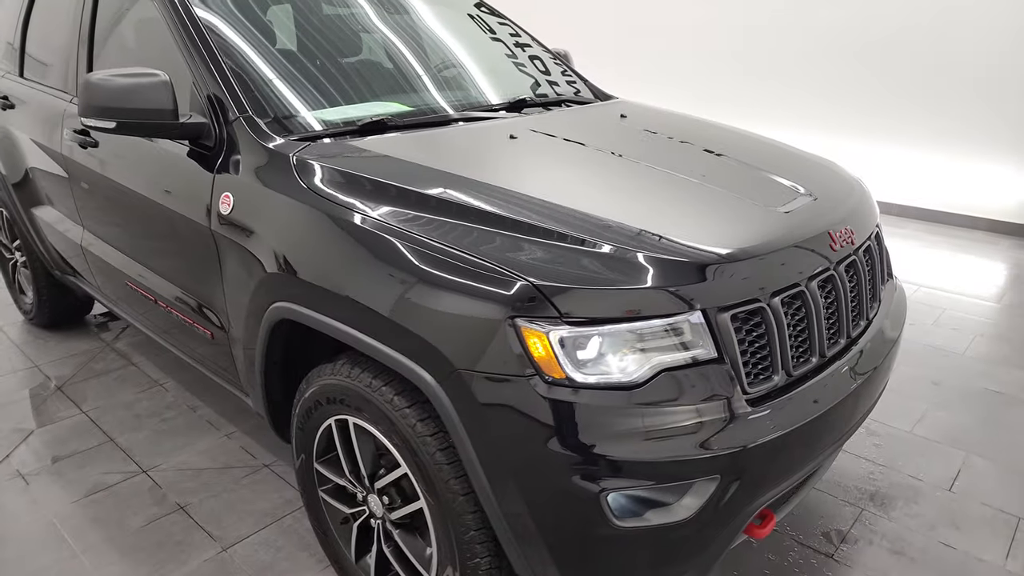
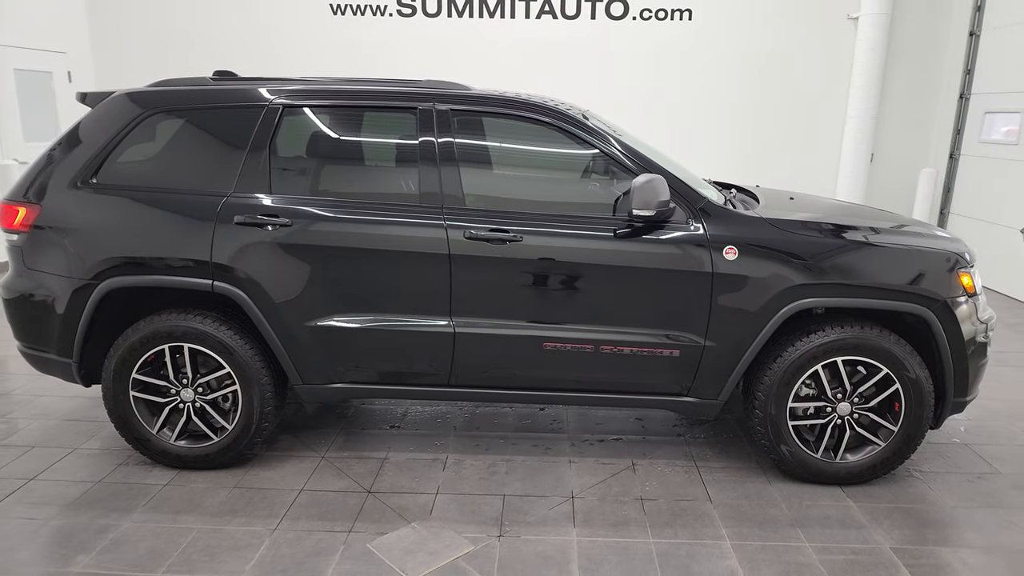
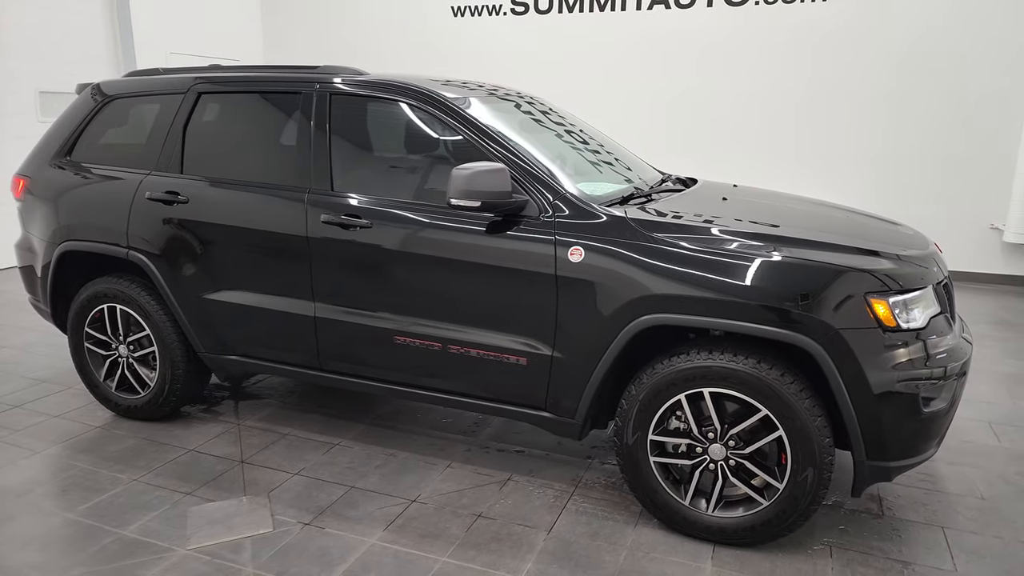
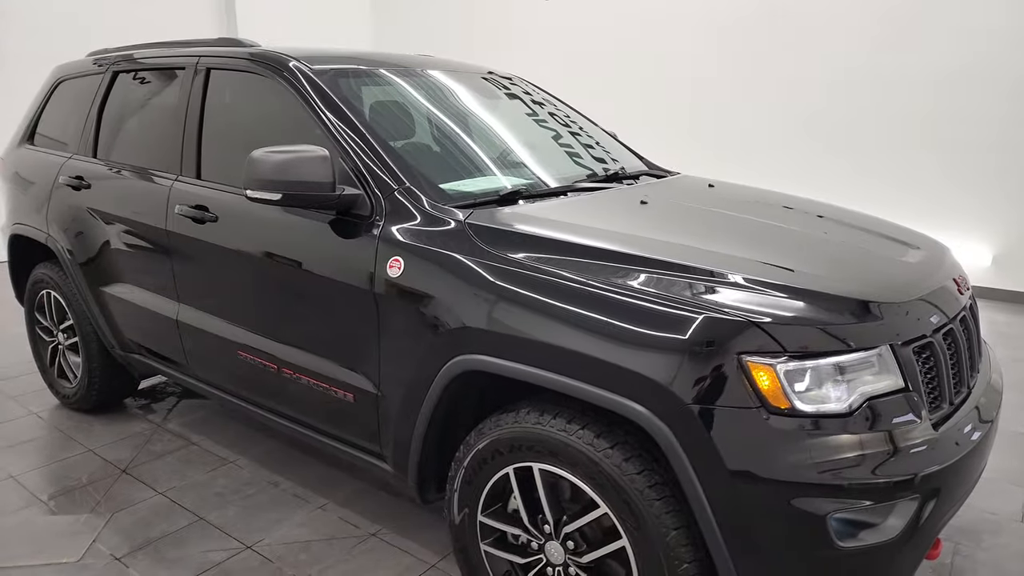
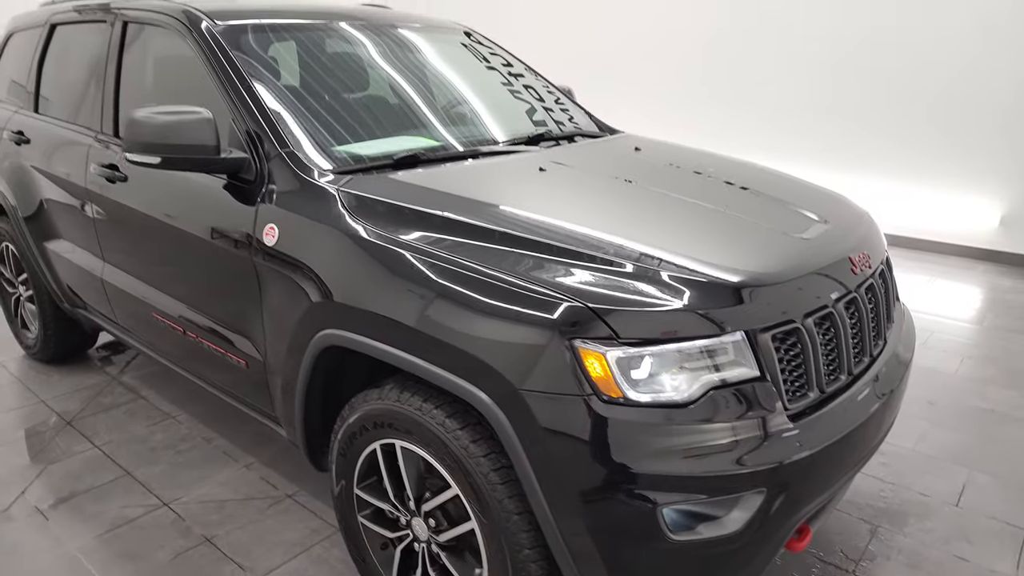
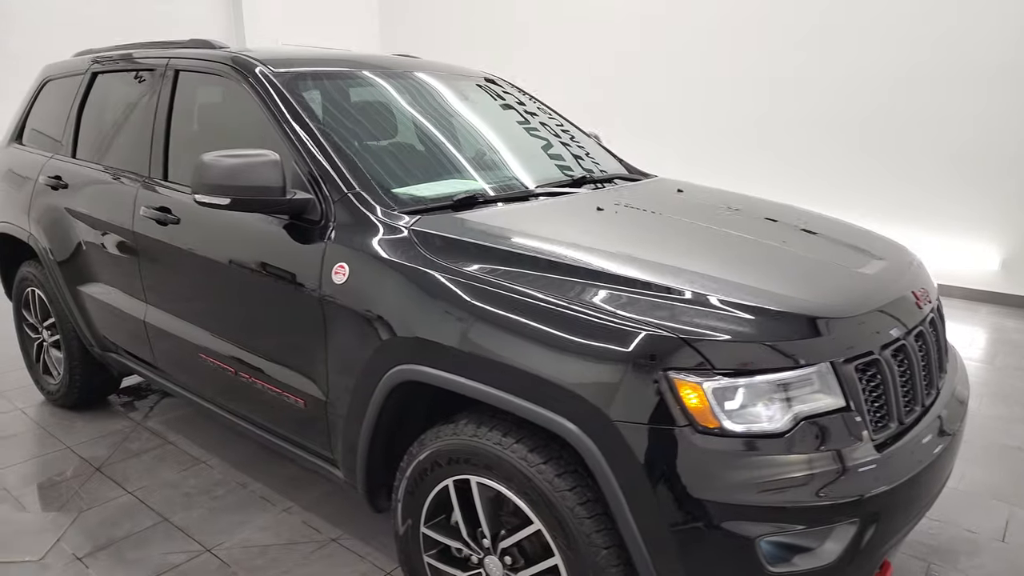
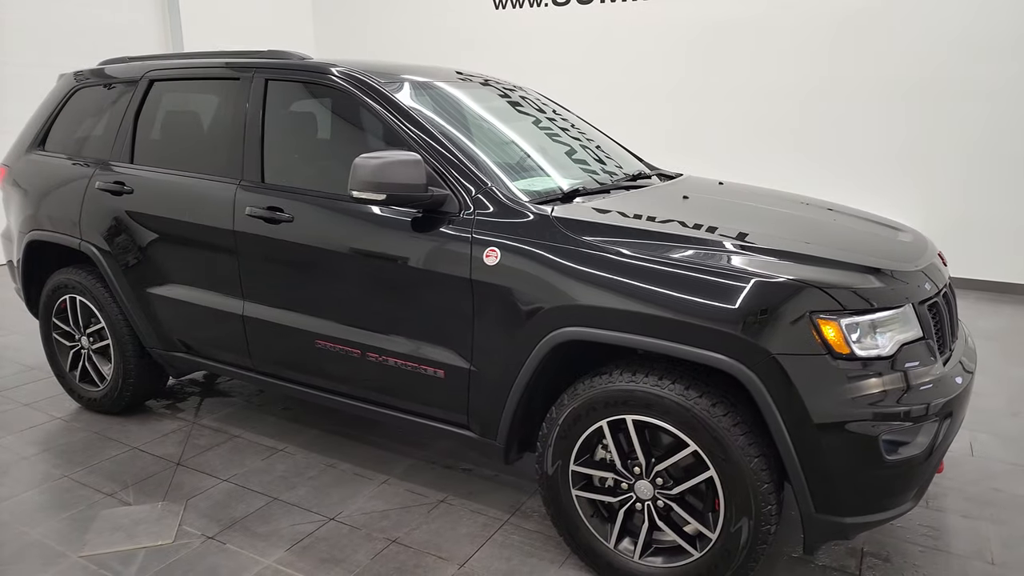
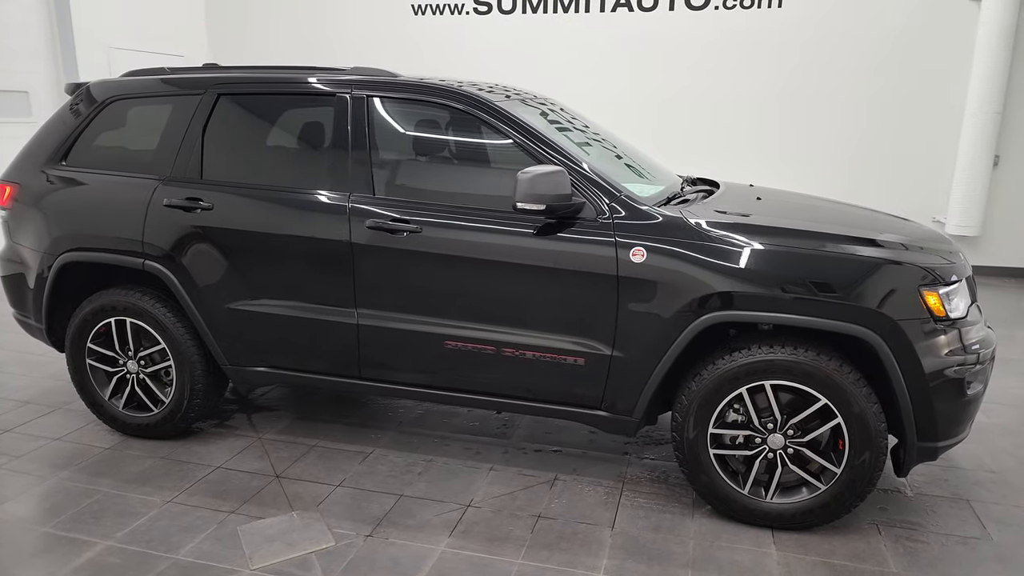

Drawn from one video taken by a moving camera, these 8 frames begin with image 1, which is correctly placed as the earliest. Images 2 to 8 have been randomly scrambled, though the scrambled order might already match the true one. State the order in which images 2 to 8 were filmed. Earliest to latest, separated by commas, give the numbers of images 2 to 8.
5, 6, 4, 7, 3, 8, 2
